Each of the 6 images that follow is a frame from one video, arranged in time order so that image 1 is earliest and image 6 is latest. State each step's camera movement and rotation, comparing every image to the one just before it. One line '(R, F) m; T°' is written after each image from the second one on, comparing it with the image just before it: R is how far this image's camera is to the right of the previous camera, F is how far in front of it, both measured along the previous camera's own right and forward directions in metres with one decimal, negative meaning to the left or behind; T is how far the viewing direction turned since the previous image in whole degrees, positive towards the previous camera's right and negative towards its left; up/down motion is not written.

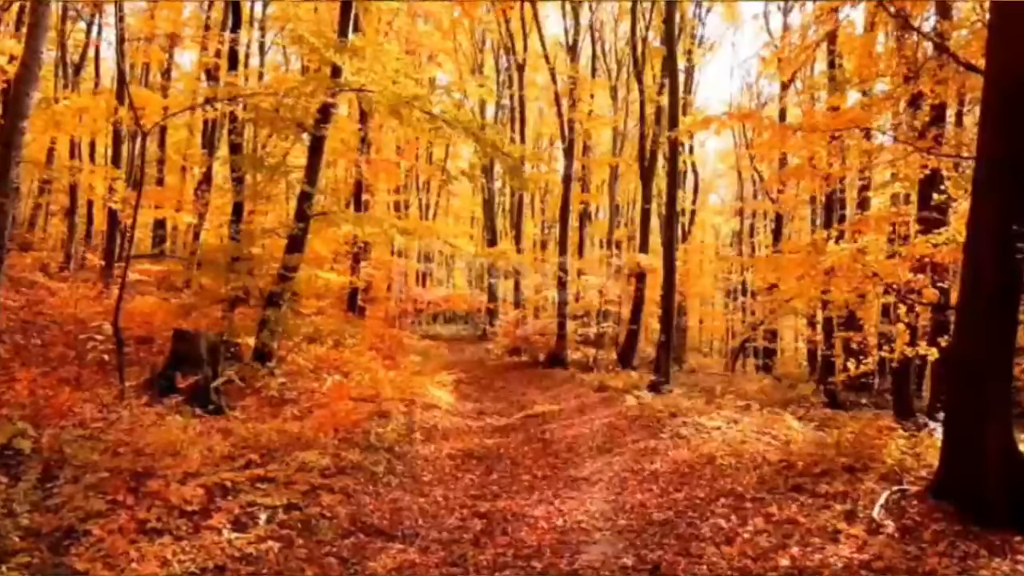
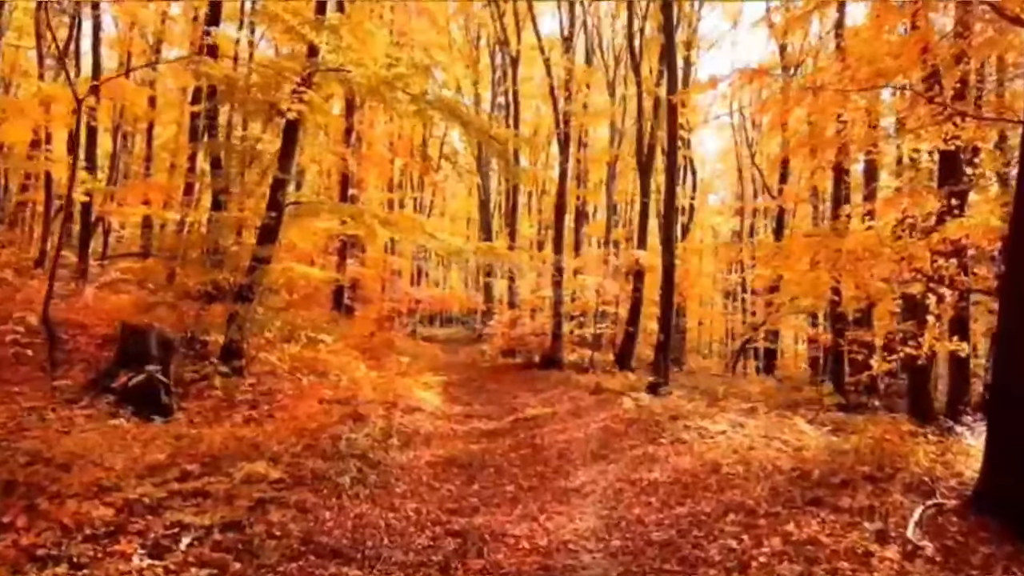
(+0.2, +1.1) m; 0°
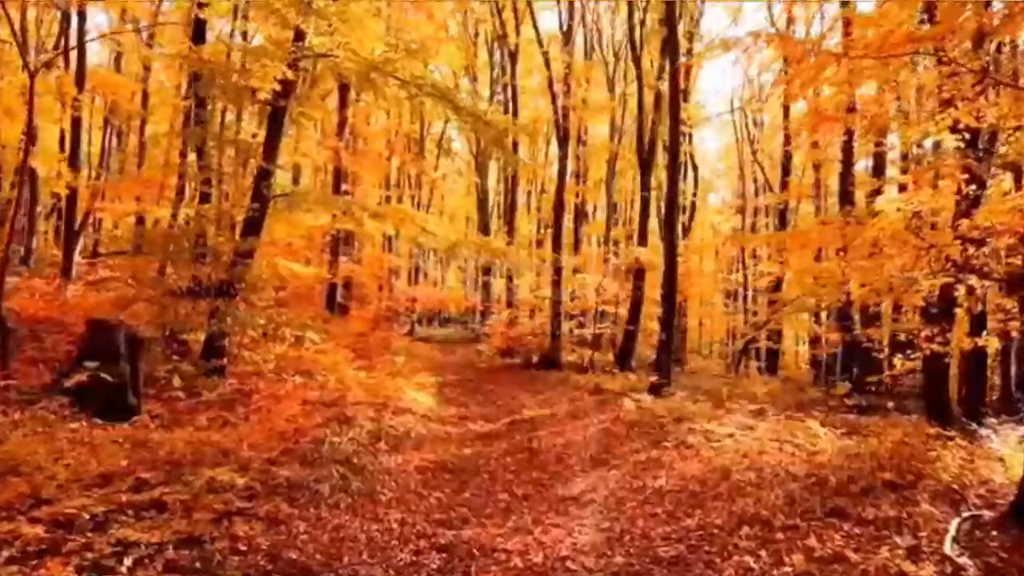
(+0.1, +0.7) m; 0°
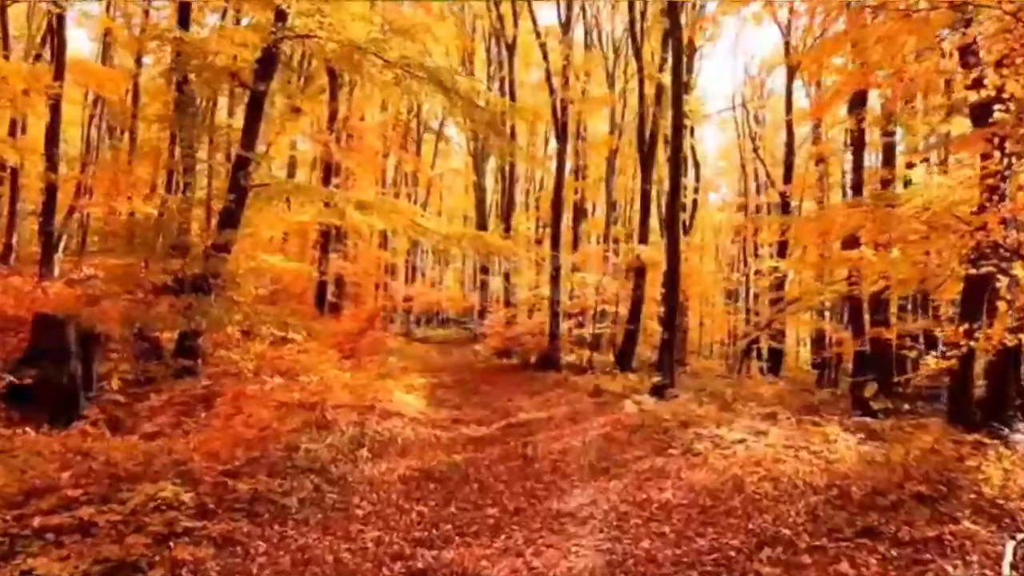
(+0.1, +0.9) m; 0°
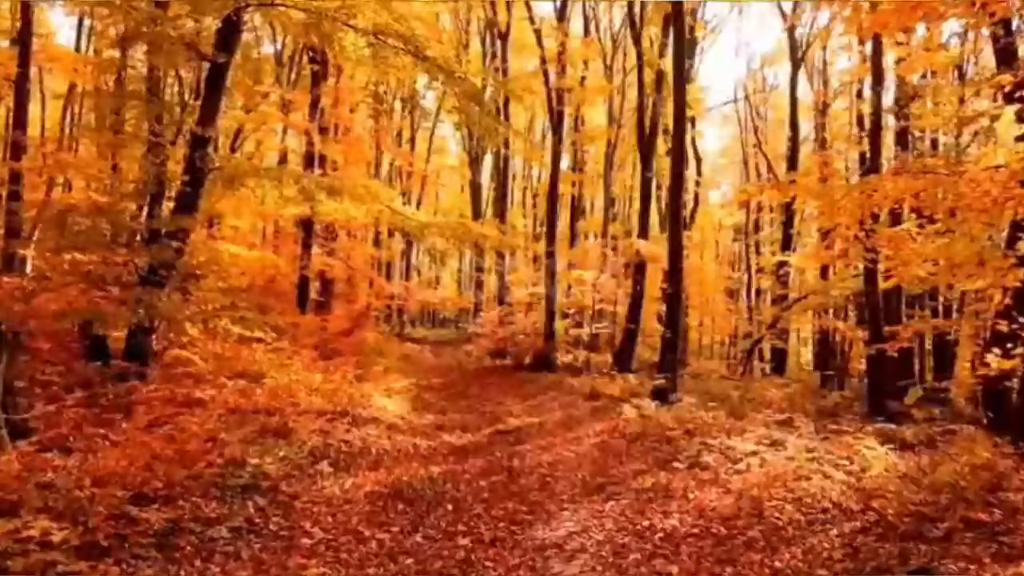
(+0.2, +1.4) m; 0°
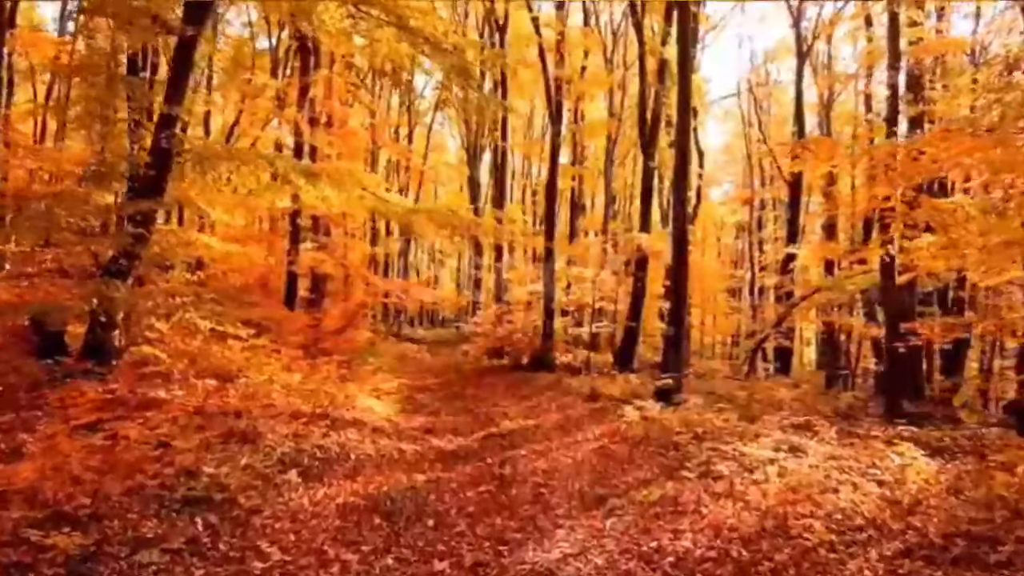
(+0.1, +1.0) m; 0°
